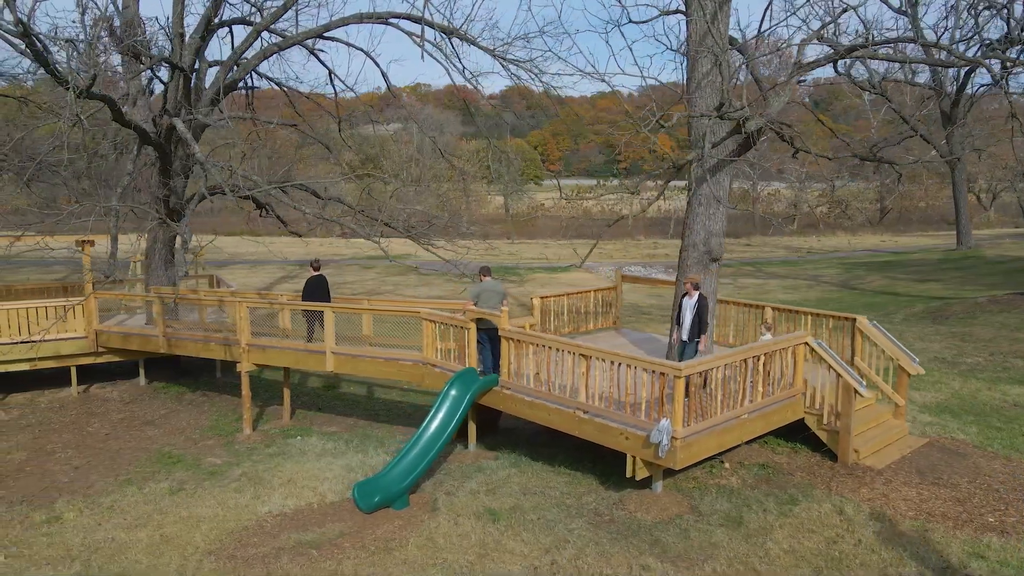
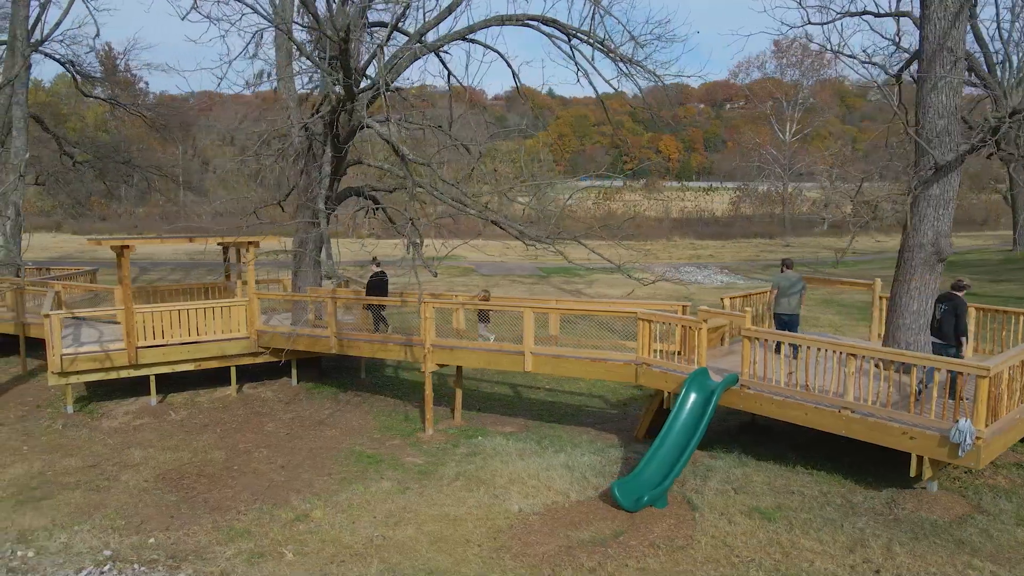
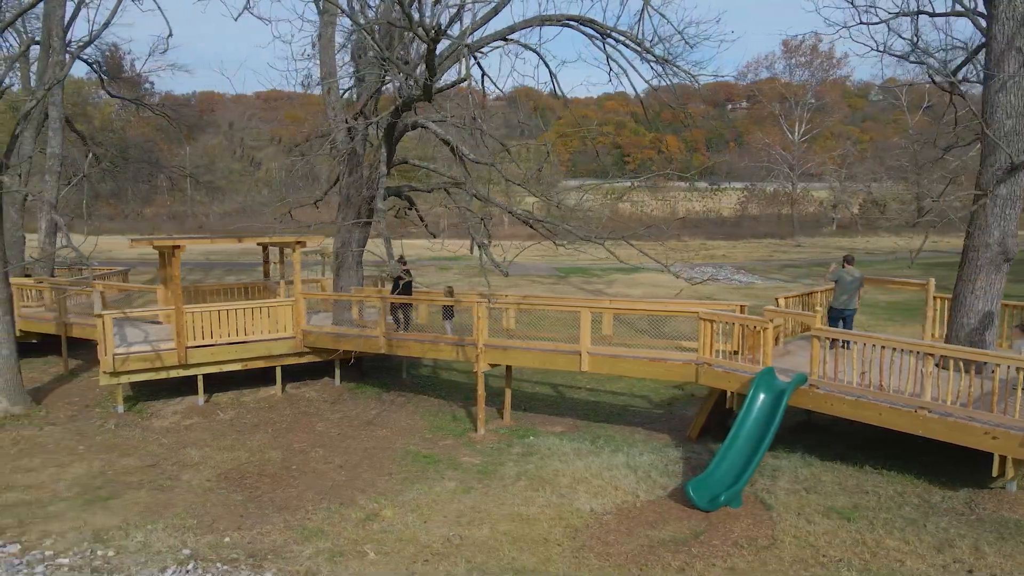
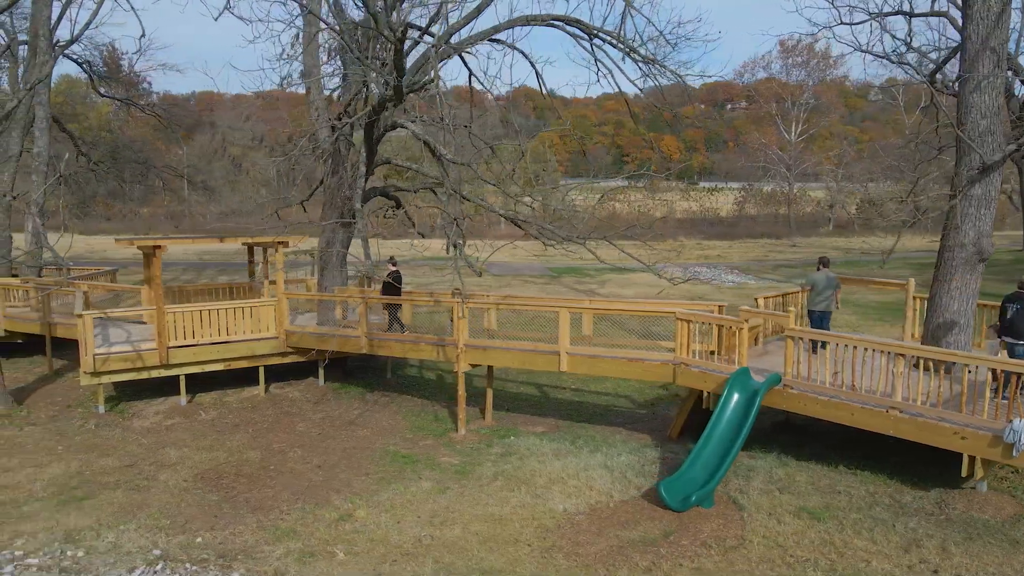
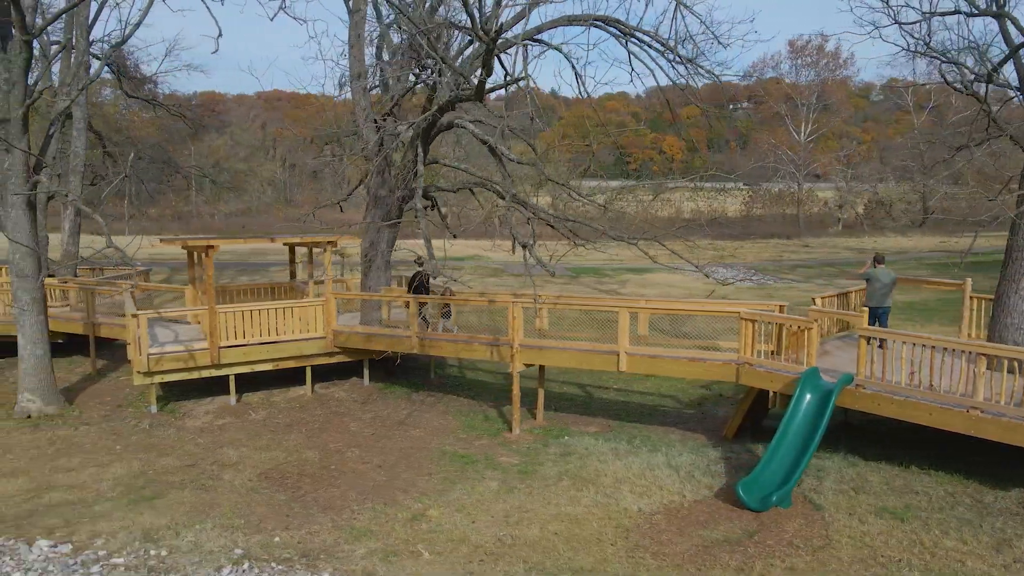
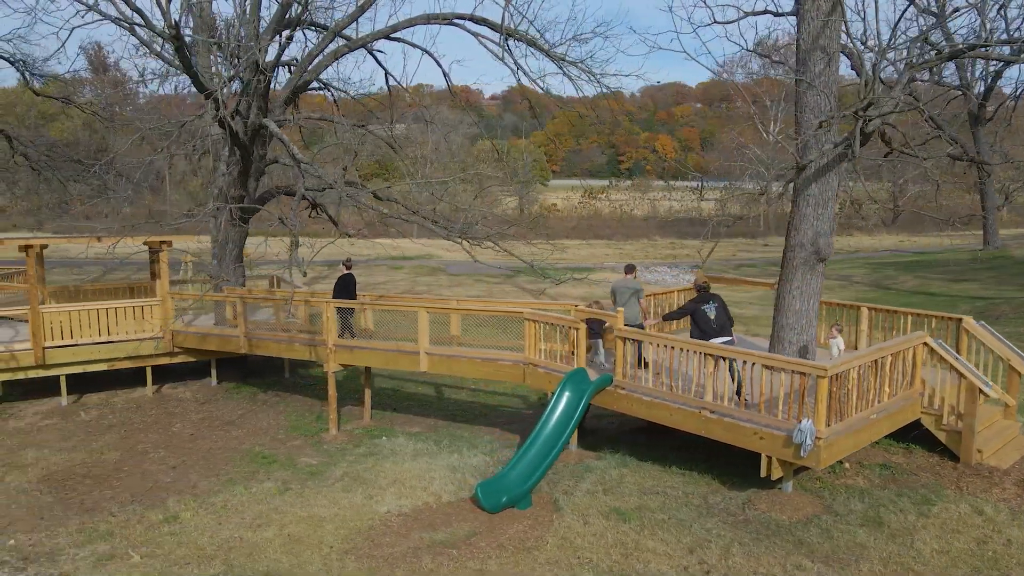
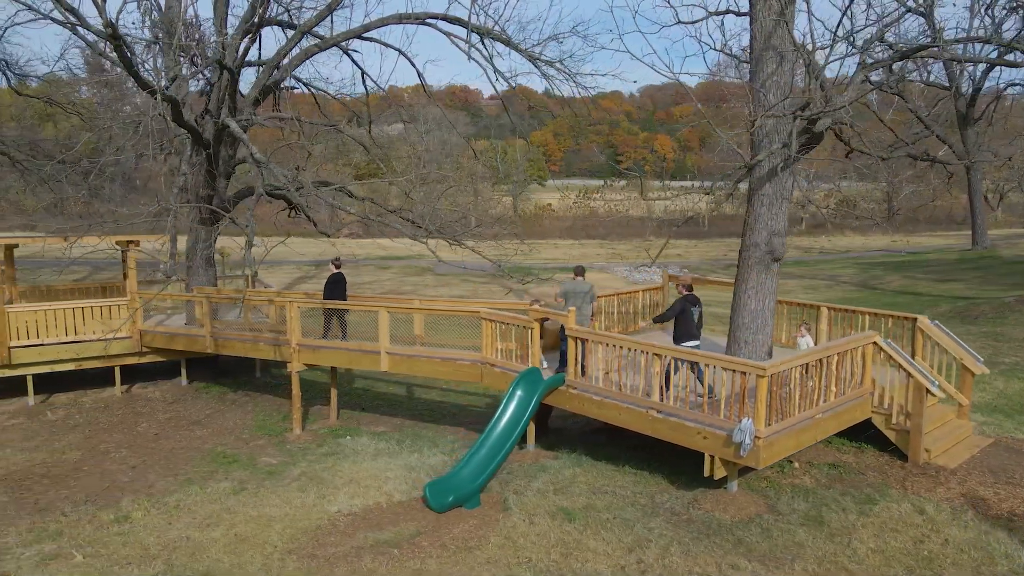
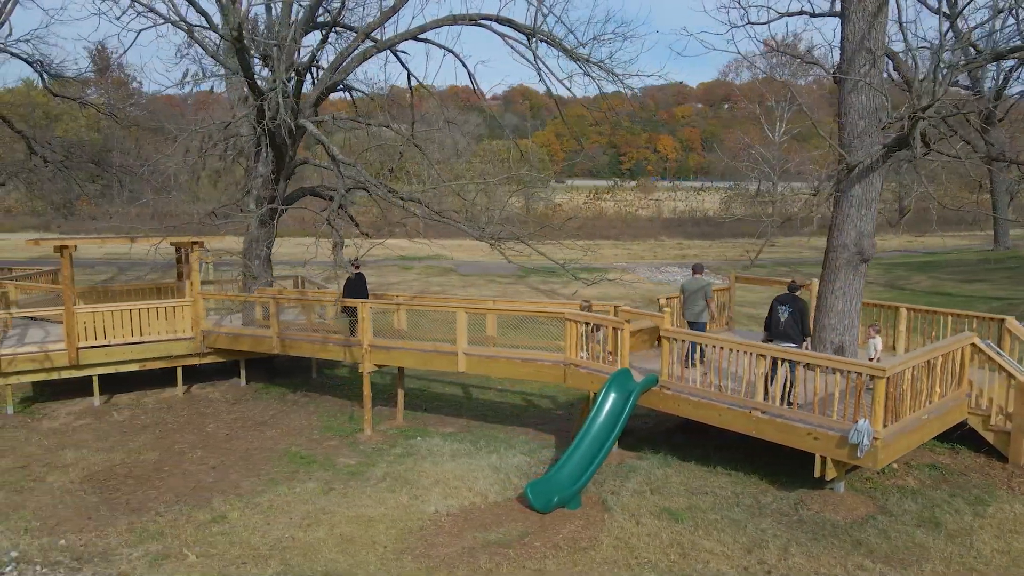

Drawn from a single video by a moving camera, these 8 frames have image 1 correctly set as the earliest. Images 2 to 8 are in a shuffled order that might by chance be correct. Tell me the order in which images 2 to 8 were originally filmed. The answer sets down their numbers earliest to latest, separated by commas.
7, 6, 8, 2, 4, 3, 5
